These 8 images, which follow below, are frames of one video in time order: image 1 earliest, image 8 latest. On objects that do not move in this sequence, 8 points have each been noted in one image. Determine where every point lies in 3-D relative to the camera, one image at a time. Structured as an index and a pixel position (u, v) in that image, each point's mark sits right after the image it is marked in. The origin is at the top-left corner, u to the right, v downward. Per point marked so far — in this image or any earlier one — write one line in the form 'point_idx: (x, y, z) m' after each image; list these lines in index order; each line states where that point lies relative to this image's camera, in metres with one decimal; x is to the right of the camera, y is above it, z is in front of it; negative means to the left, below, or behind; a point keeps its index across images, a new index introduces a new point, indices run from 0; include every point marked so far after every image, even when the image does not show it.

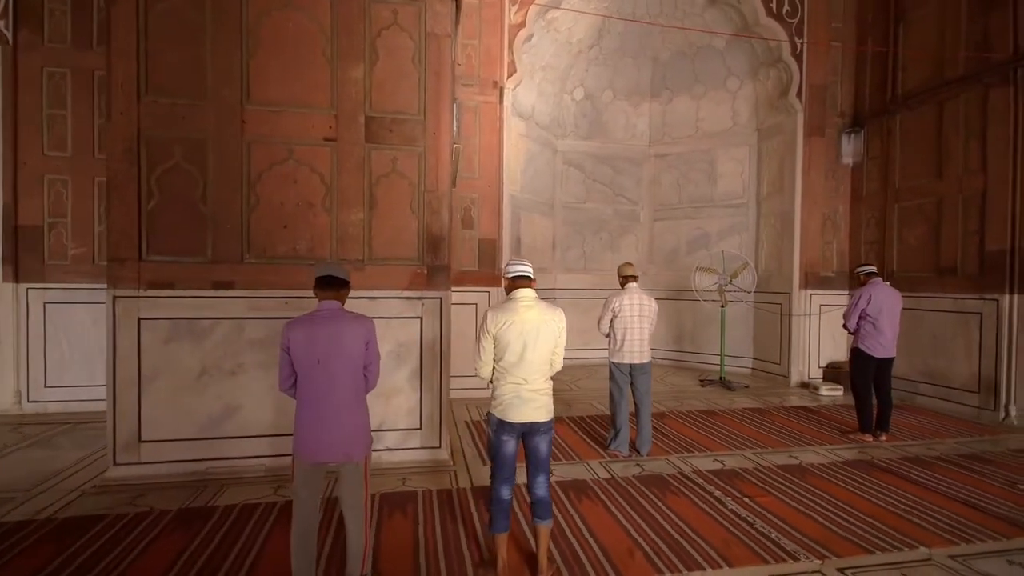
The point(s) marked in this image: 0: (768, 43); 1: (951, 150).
0: (+3.5, +3.4, +6.7) m
1: (+5.0, +1.6, +5.5) m
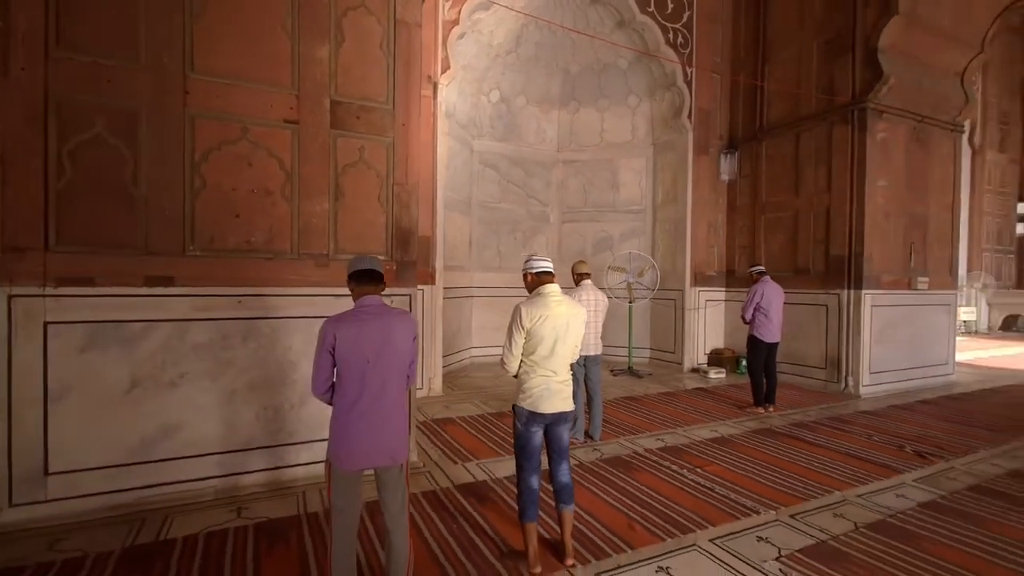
0: (+2.4, +3.4, +7.5) m
1: (+4.1, +1.6, +6.8) m
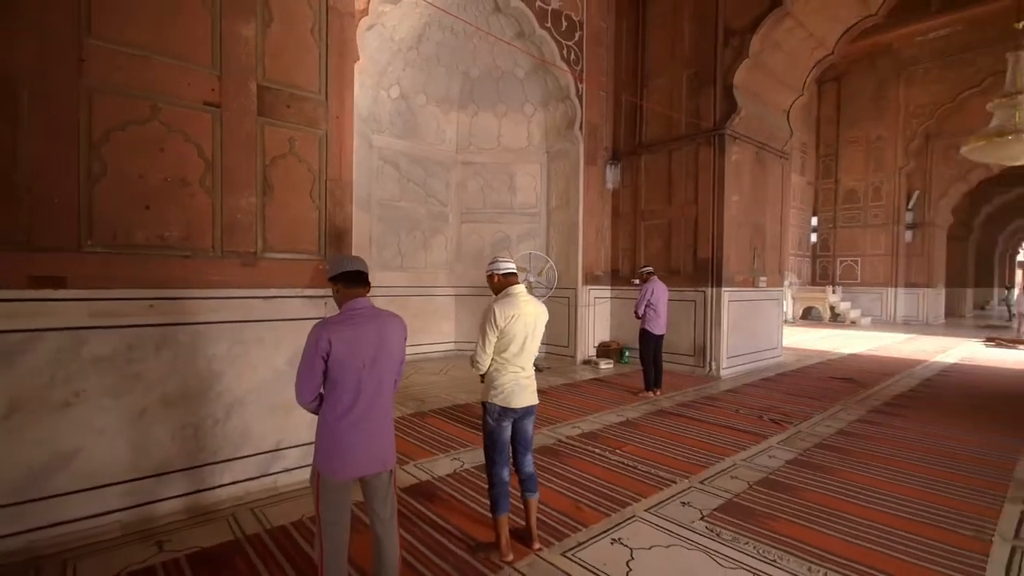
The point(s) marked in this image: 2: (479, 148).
0: (+0.8, +3.4, +8.0) m
1: (+2.7, +1.6, +7.8) m
2: (-0.6, +2.5, +8.7) m
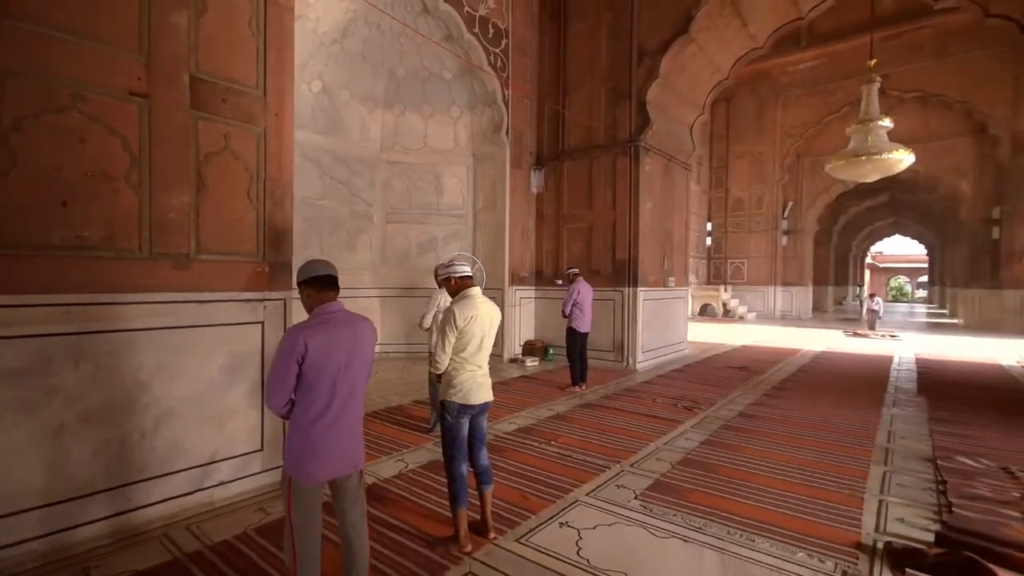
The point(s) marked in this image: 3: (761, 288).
0: (-0.5, +3.4, +8.2) m
1: (+1.5, +1.6, +8.3) m
2: (-1.9, +2.5, +8.7) m
3: (+9.2, 0.0, +17.9) m
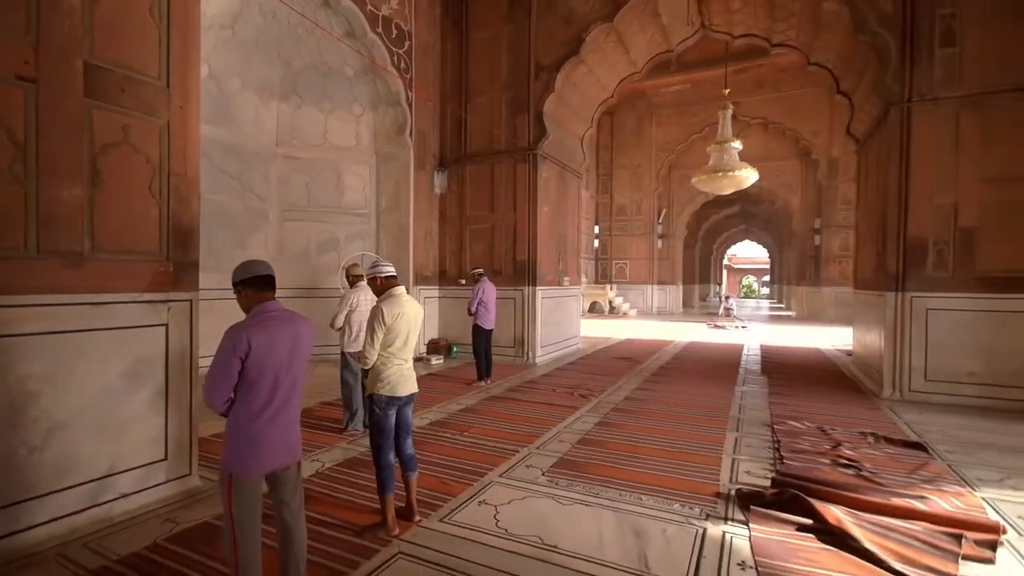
0: (-2.1, +3.4, +8.2) m
1: (-0.2, +1.7, +8.7) m
2: (-3.6, +2.5, +8.3) m
3: (+5.3, +0.1, +19.7) m
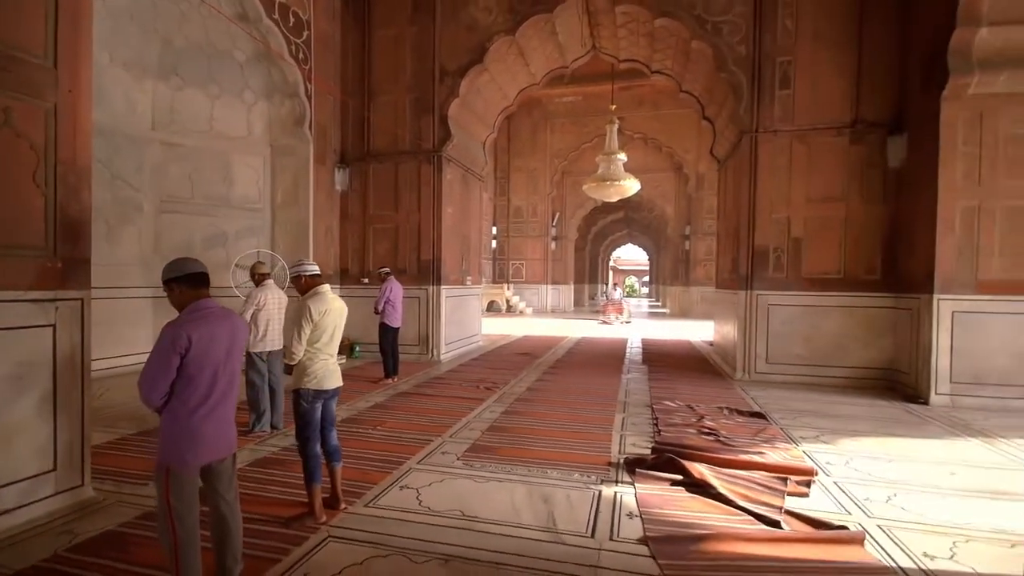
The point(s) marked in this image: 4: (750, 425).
0: (-3.7, +3.4, +7.9) m
1: (-2.0, +1.7, +8.7) m
2: (-5.2, +2.5, +7.7) m
3: (+1.0, +0.1, +20.7) m
4: (+2.5, -1.4, +5.0) m
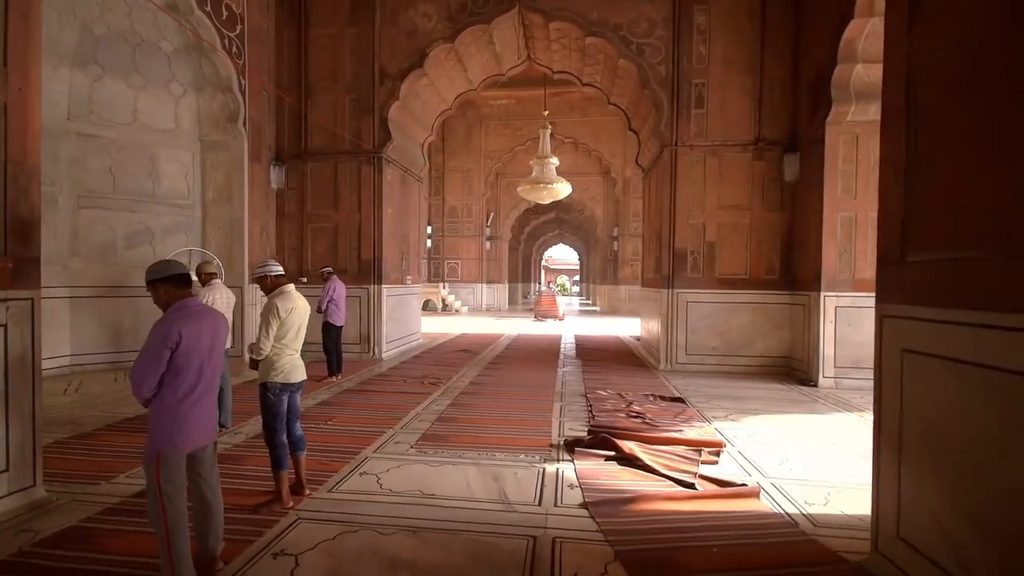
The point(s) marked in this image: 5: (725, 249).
0: (-4.7, +3.4, +7.6) m
1: (-3.1, +1.7, +8.7) m
2: (-6.1, +2.5, +7.2) m
3: (-1.7, +0.1, +21.0) m
4: (+1.9, -1.4, +5.7) m
5: (+3.5, +0.6, +8.0) m
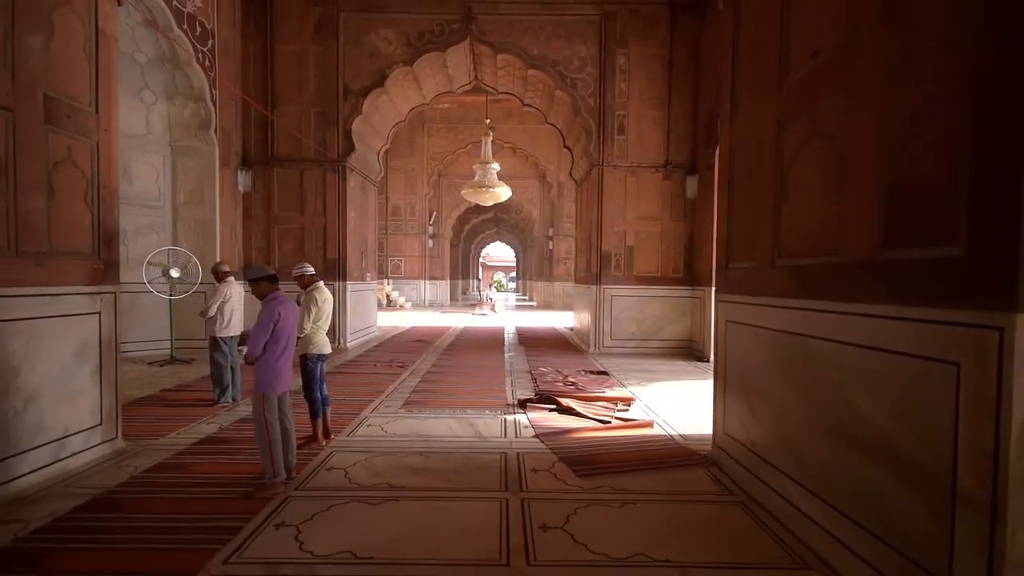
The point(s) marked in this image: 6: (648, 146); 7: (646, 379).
0: (-5.5, +3.5, +8.2) m
1: (-4.0, +1.8, +9.5) m
2: (-6.9, +2.6, +7.6) m
3: (-4.4, +0.3, +21.9) m
4: (+1.3, -1.4, +7.2) m
5: (+2.6, +0.7, +9.7) m
6: (+2.7, +2.8, +9.6) m
7: (+2.1, -1.4, +7.4) m
